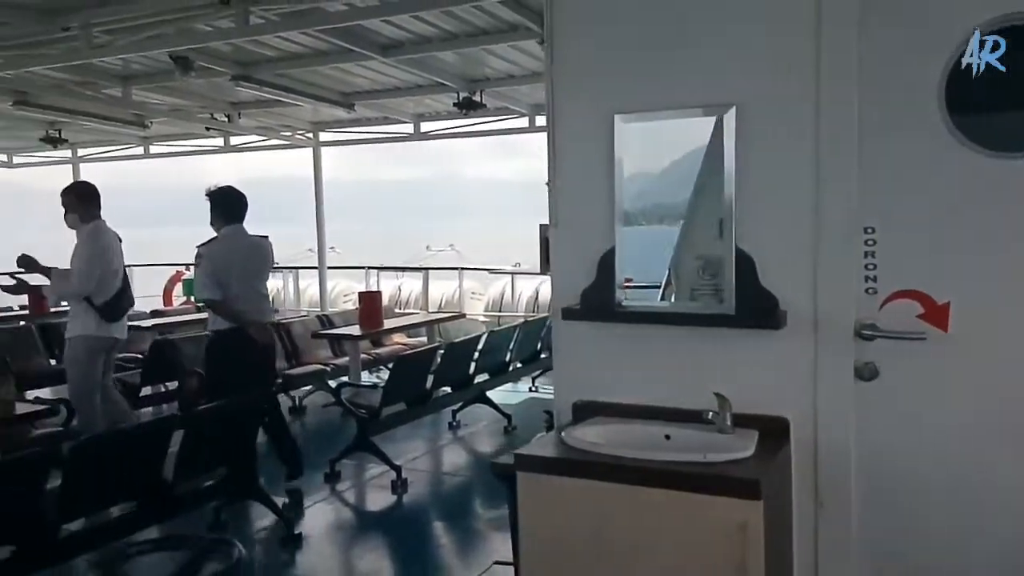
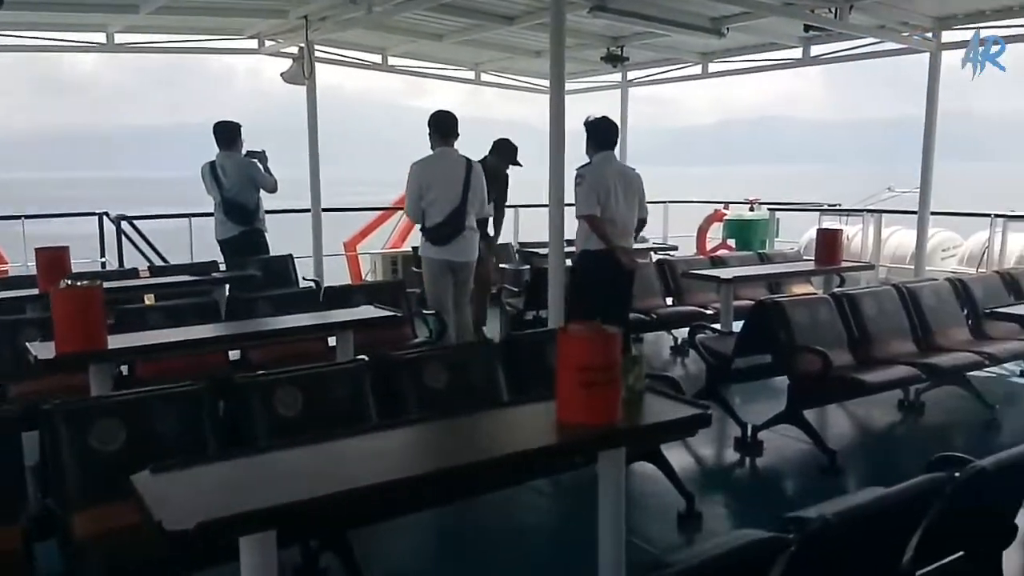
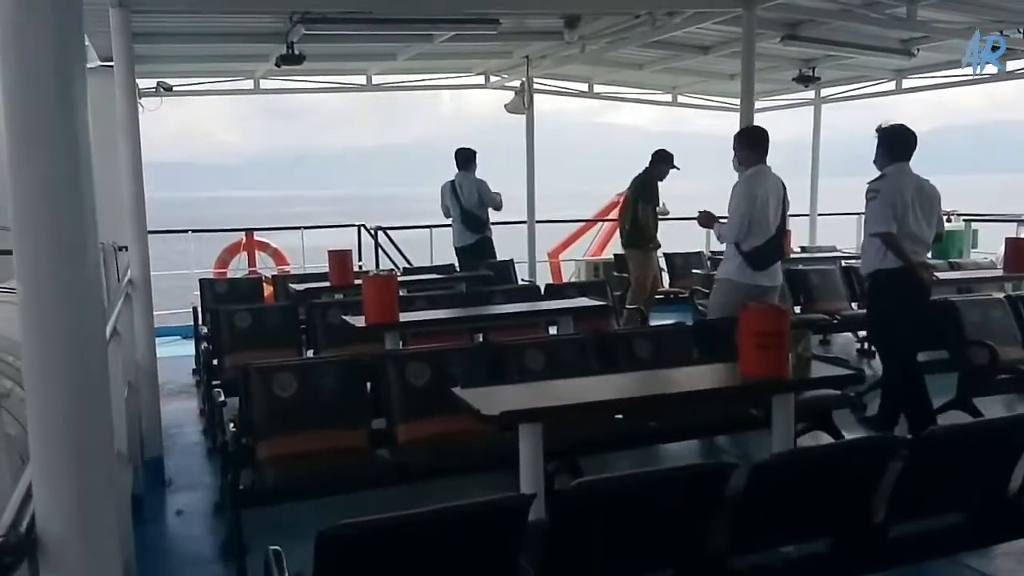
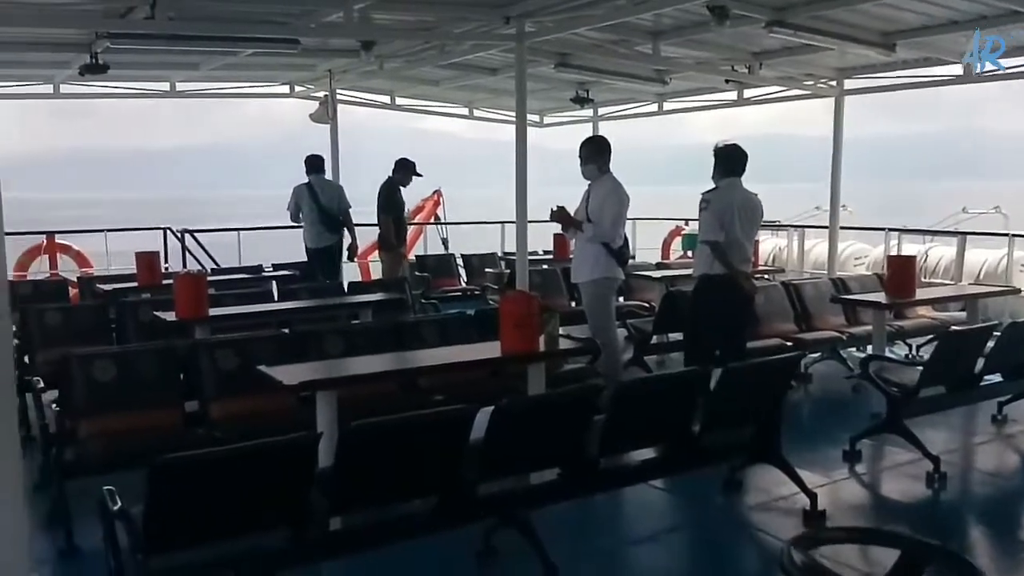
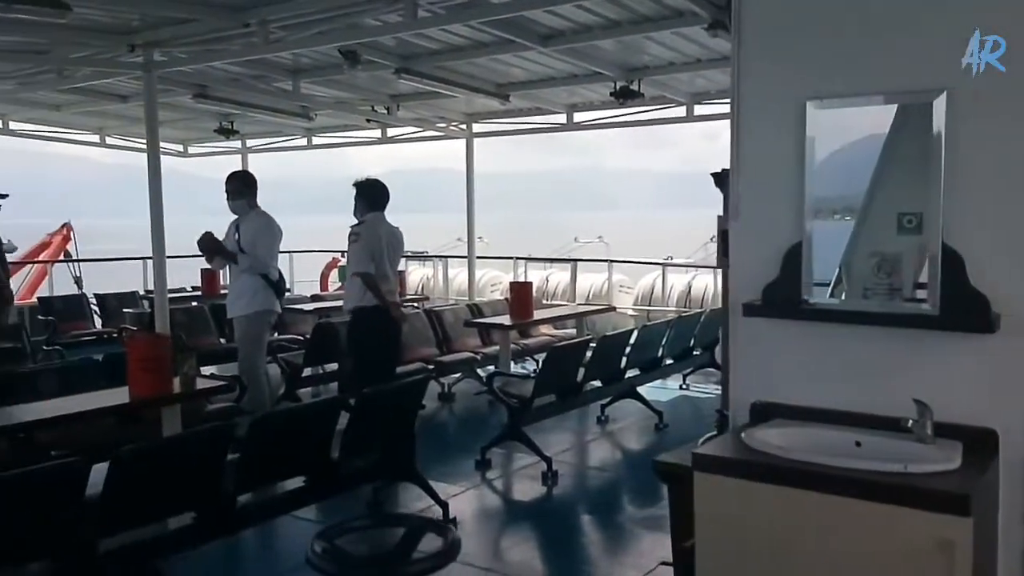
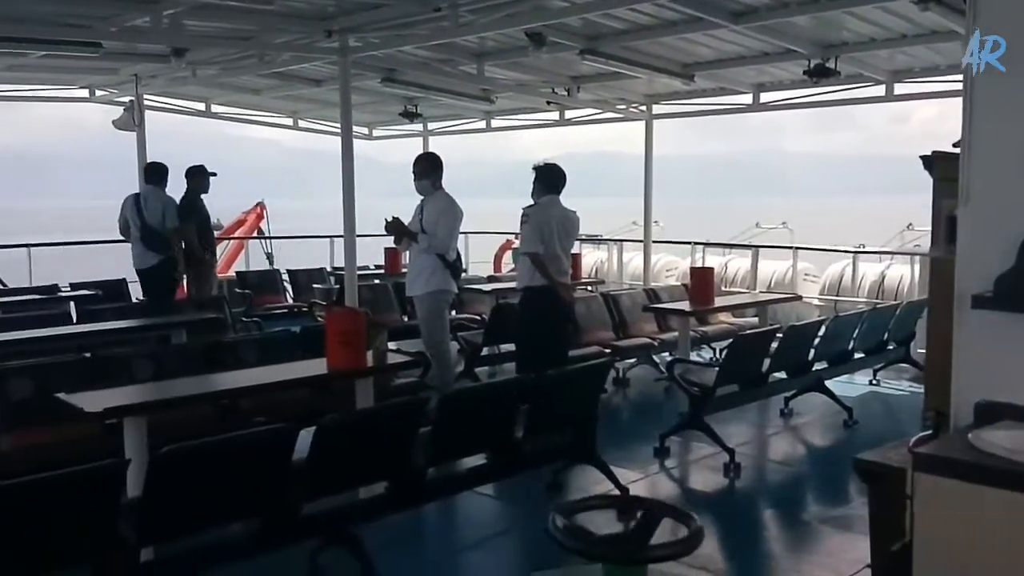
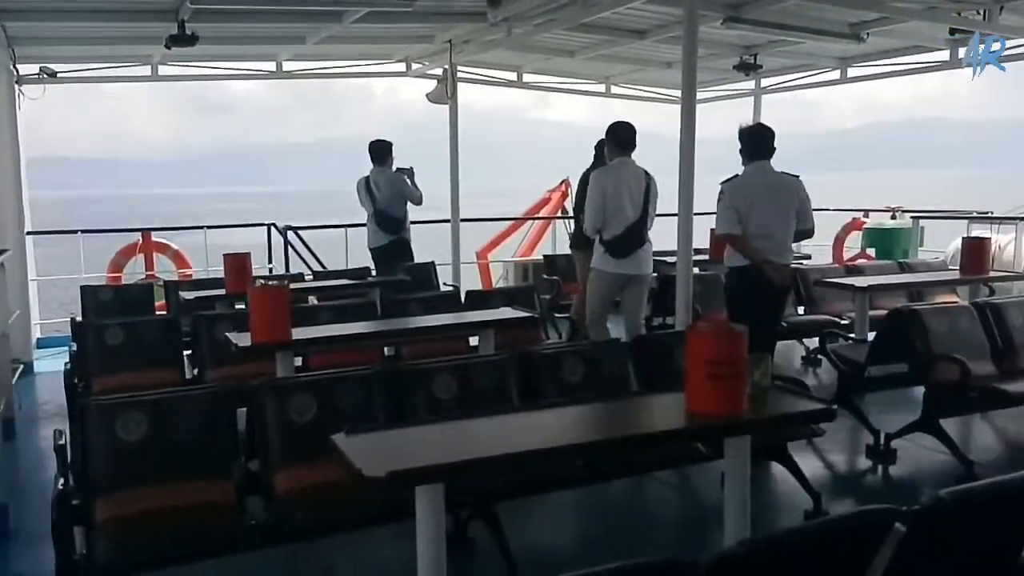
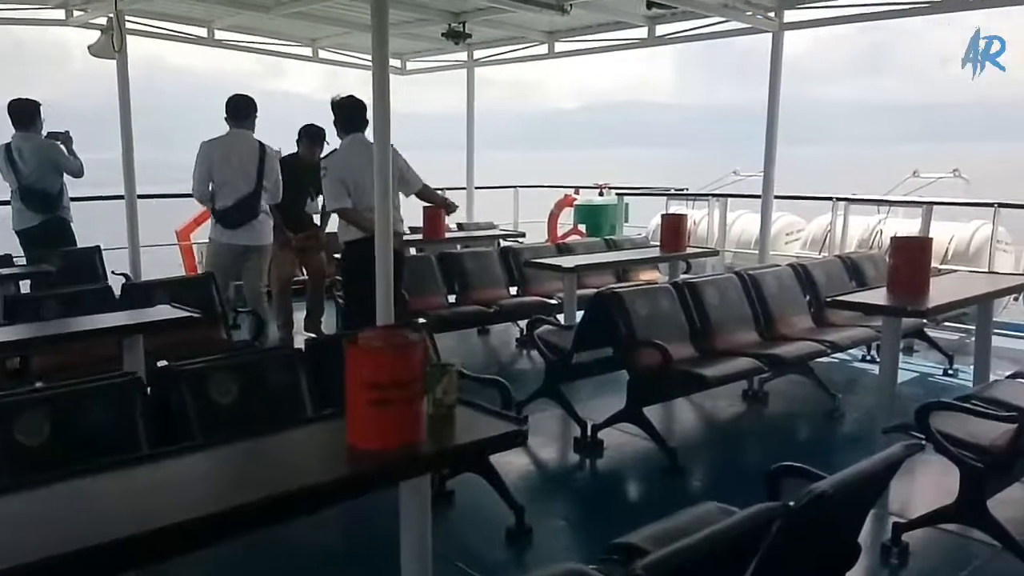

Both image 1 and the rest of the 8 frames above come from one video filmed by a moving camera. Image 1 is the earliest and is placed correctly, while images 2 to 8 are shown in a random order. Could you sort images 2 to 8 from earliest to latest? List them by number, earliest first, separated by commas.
5, 6, 4, 3, 7, 2, 8
